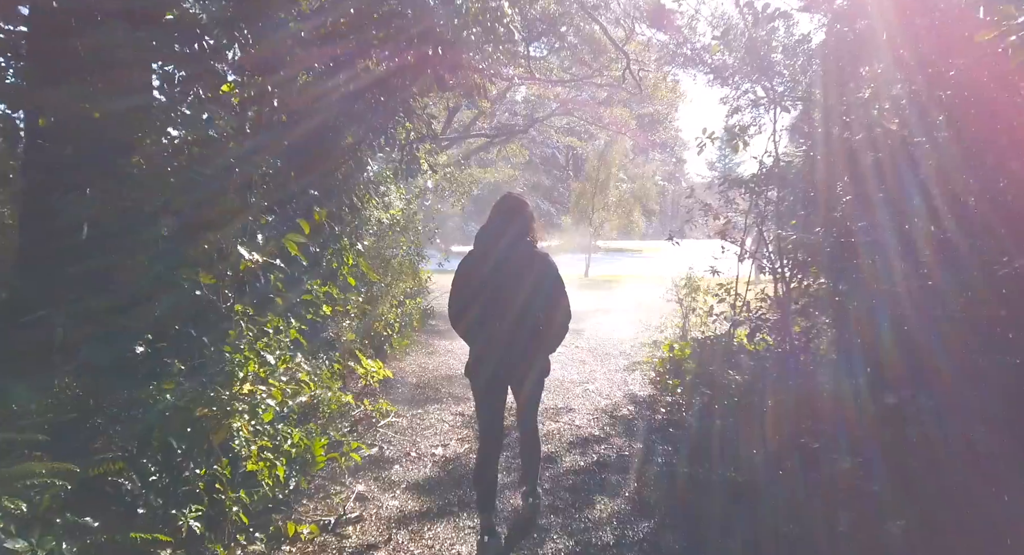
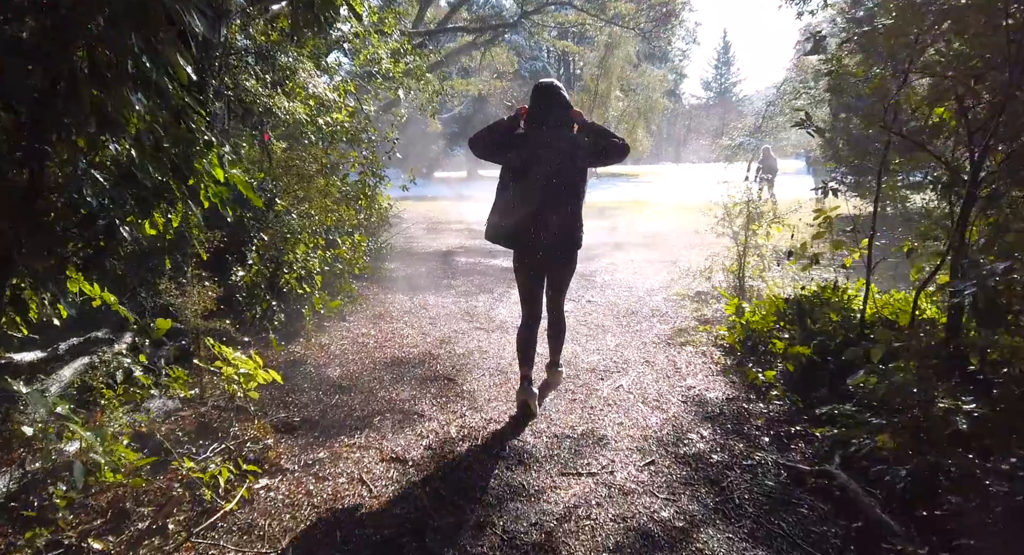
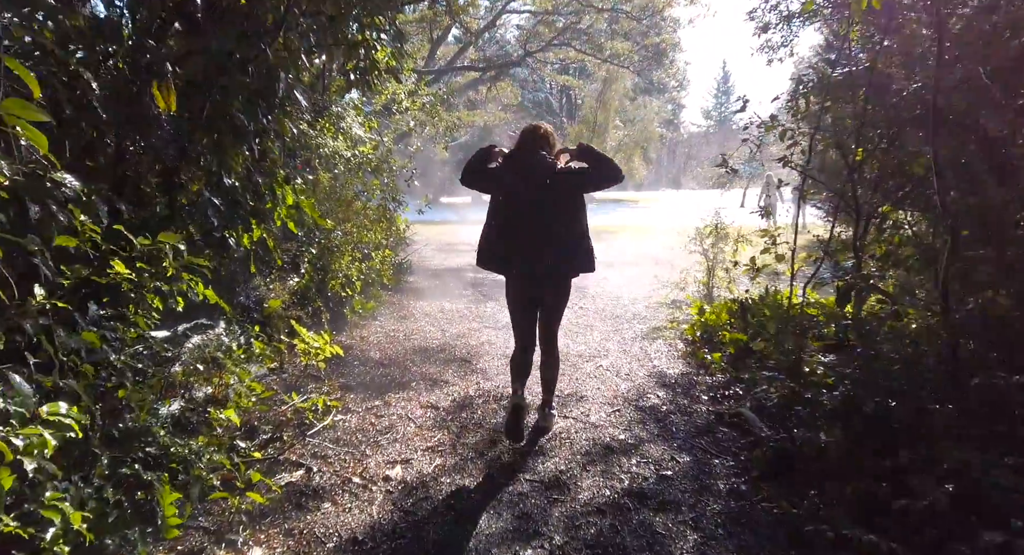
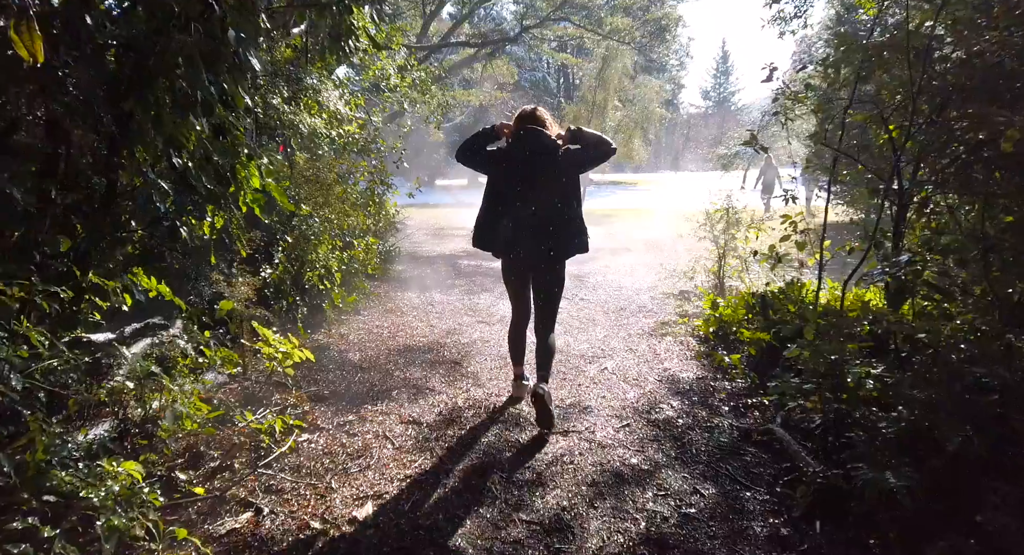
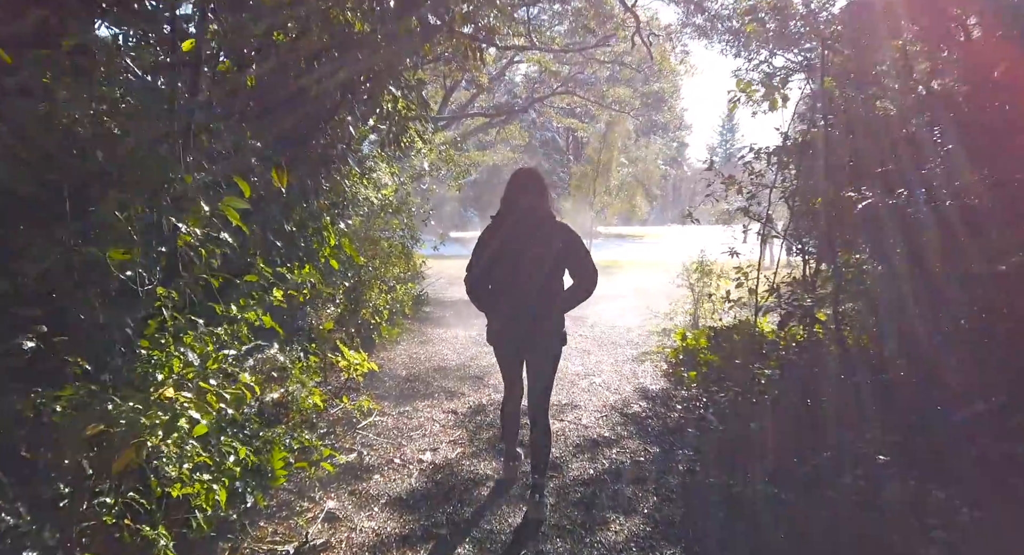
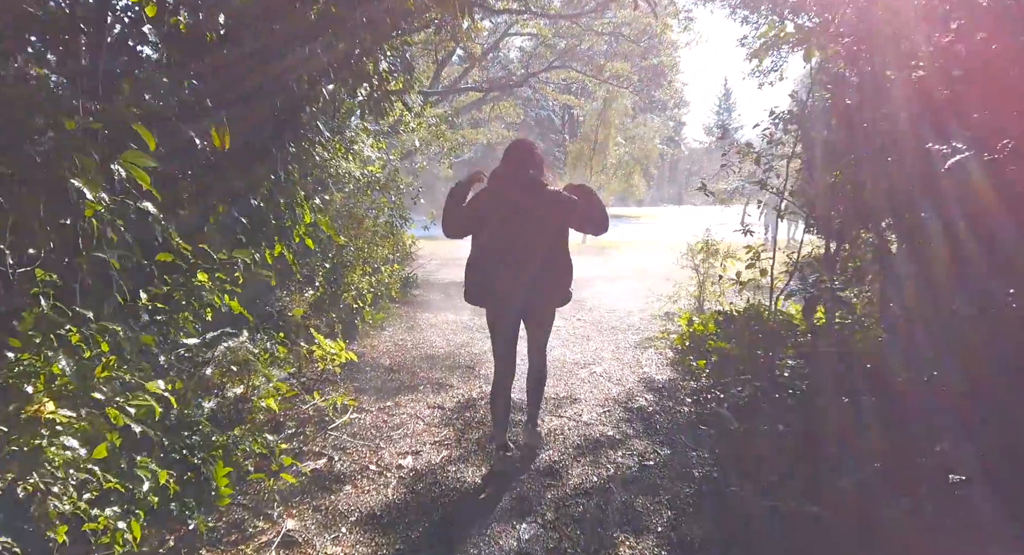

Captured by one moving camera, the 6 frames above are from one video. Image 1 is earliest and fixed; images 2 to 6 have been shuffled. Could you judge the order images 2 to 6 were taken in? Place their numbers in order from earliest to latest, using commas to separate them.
5, 6, 3, 4, 2
